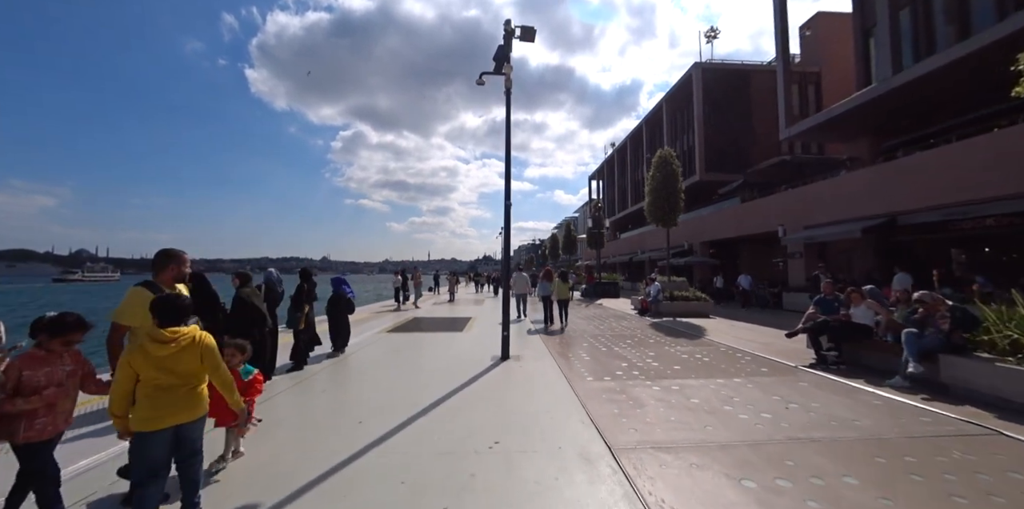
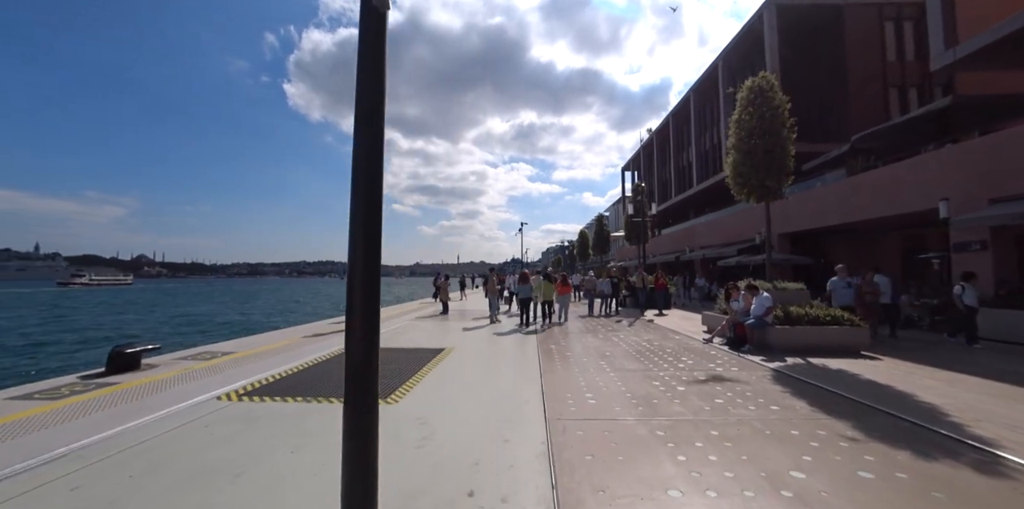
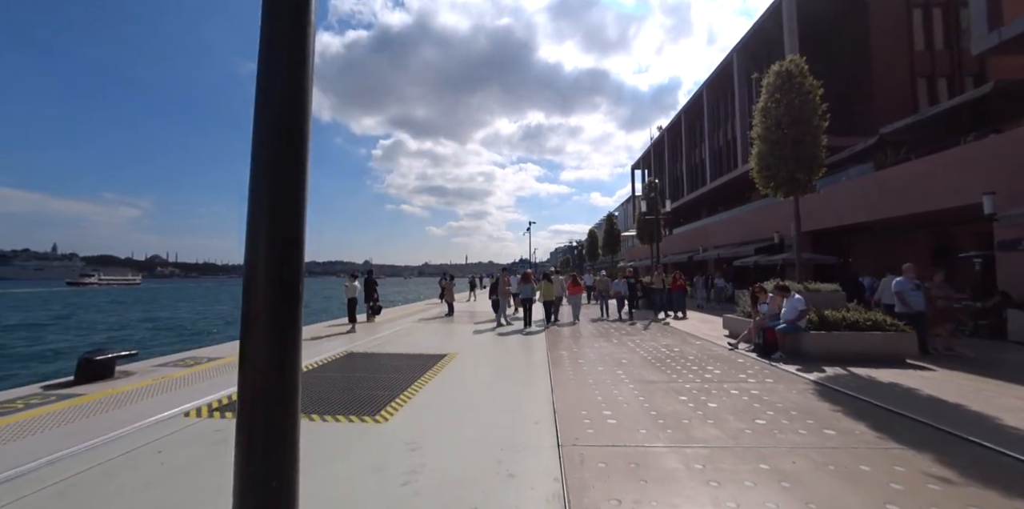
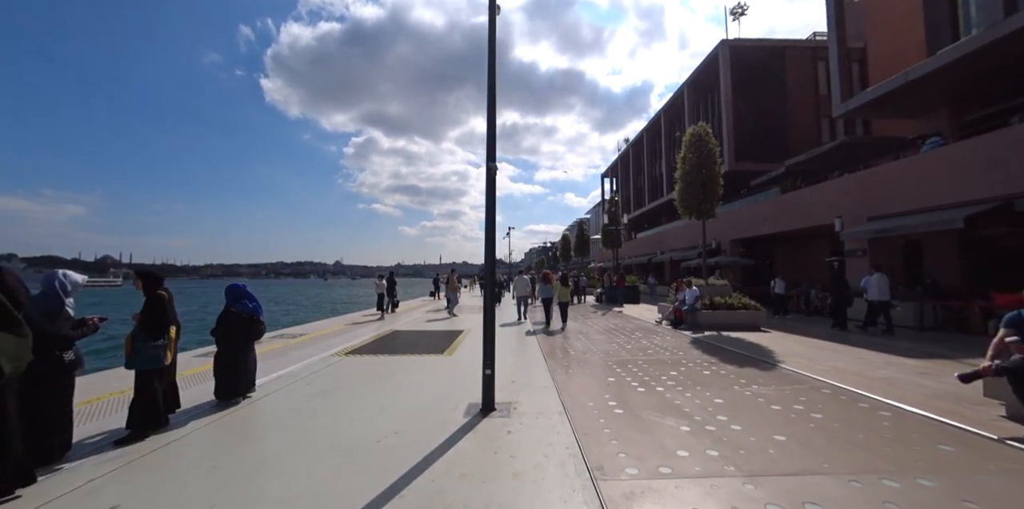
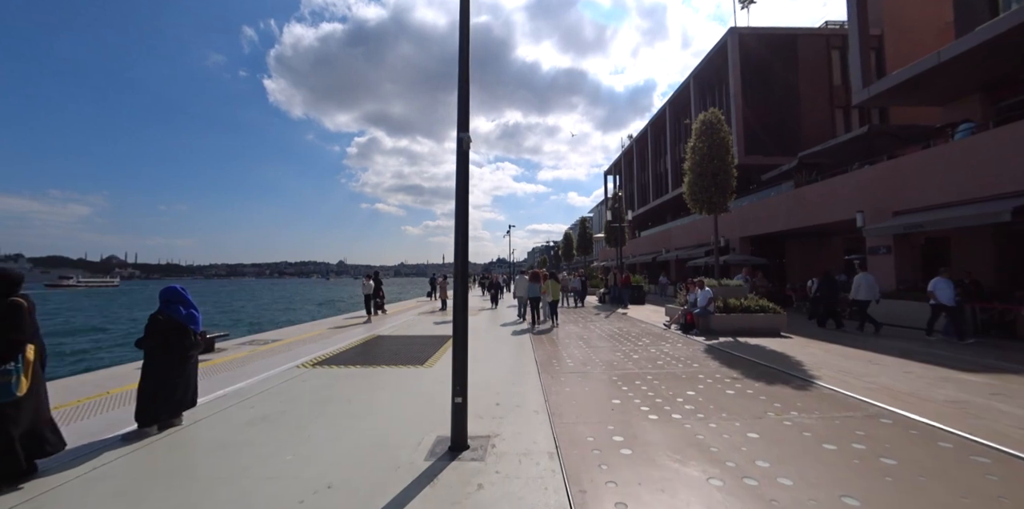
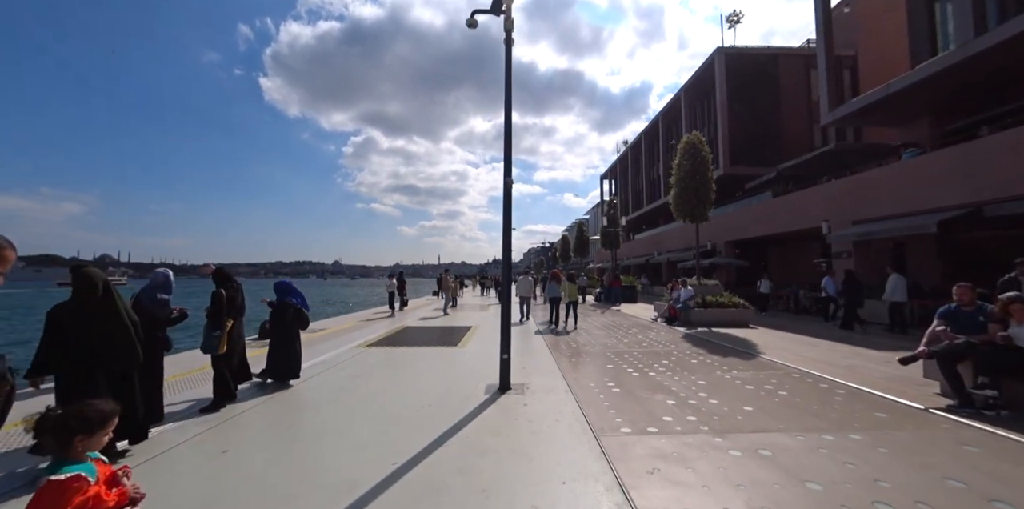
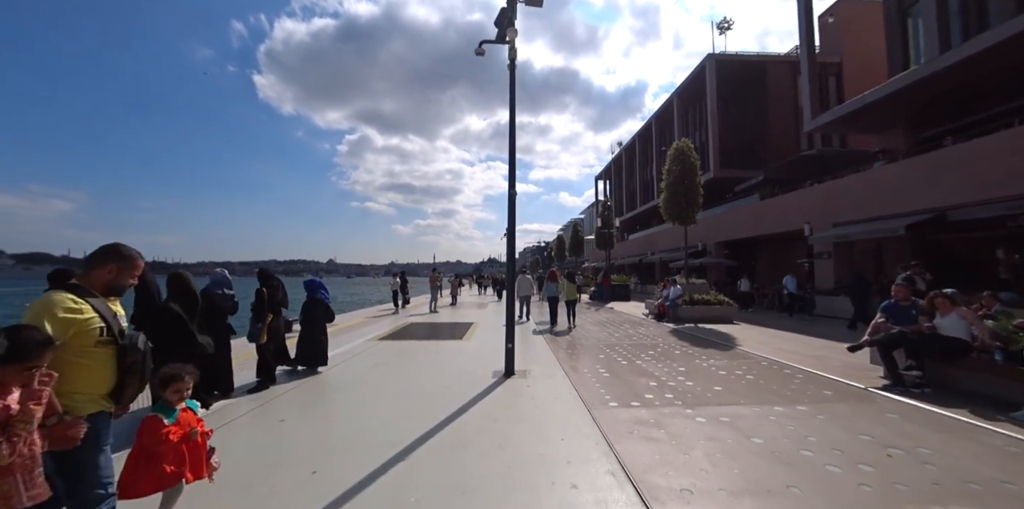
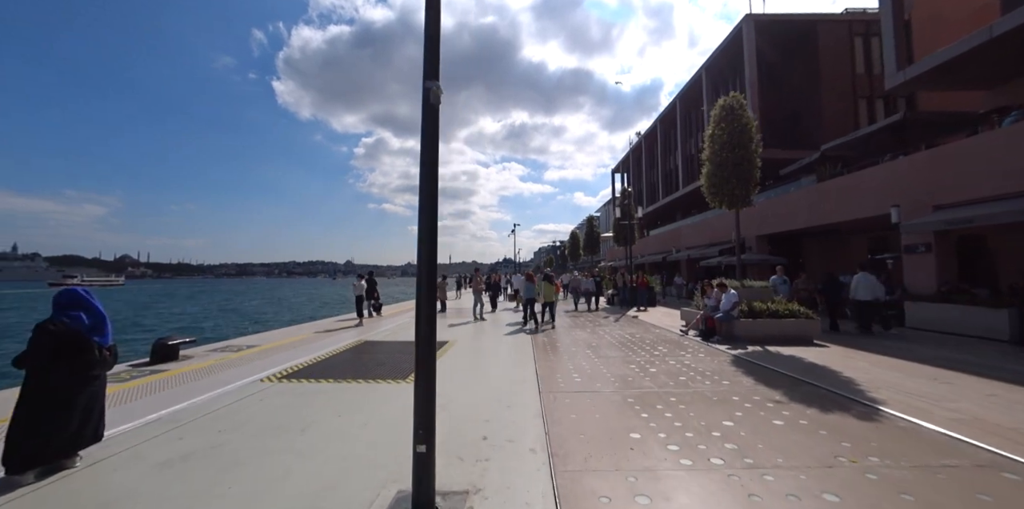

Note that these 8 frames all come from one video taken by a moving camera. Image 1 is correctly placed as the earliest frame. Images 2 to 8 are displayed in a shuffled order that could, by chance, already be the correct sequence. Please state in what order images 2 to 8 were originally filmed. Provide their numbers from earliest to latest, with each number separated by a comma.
7, 6, 4, 5, 8, 2, 3
